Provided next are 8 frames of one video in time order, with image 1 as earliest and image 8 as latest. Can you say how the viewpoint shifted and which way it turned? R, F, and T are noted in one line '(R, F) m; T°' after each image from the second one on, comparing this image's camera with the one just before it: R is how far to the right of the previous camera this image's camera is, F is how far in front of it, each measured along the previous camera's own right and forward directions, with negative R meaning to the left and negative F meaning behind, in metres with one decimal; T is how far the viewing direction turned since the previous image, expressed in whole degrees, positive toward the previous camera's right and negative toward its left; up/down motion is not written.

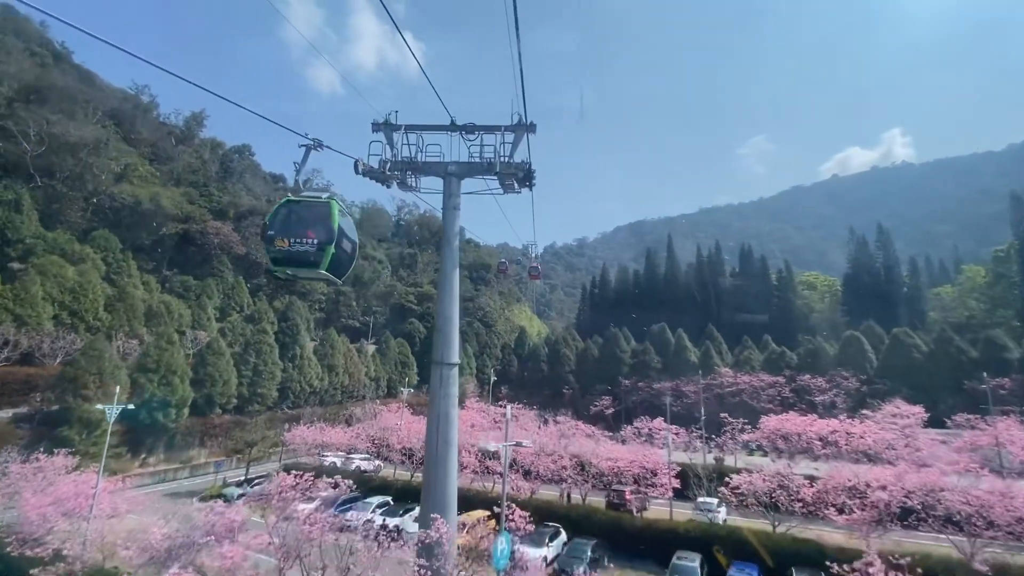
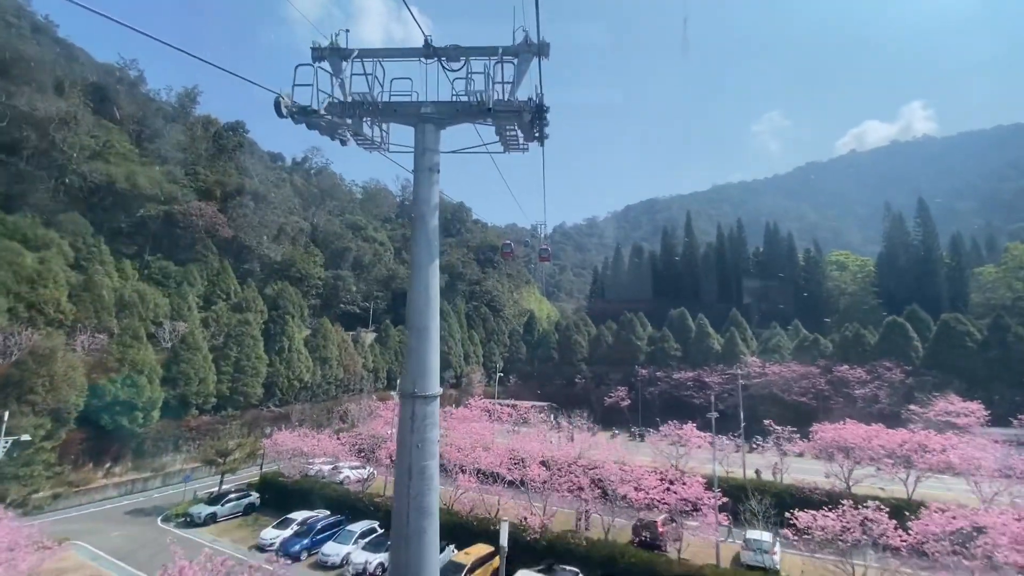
(+0.1, +2.4) m; -1°
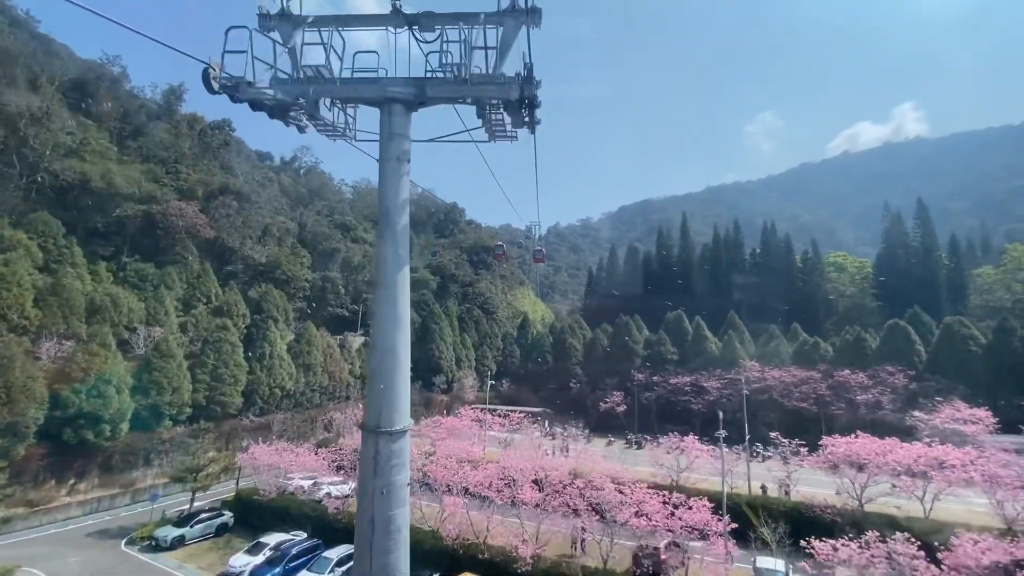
(+0.1, +0.9) m; +1°
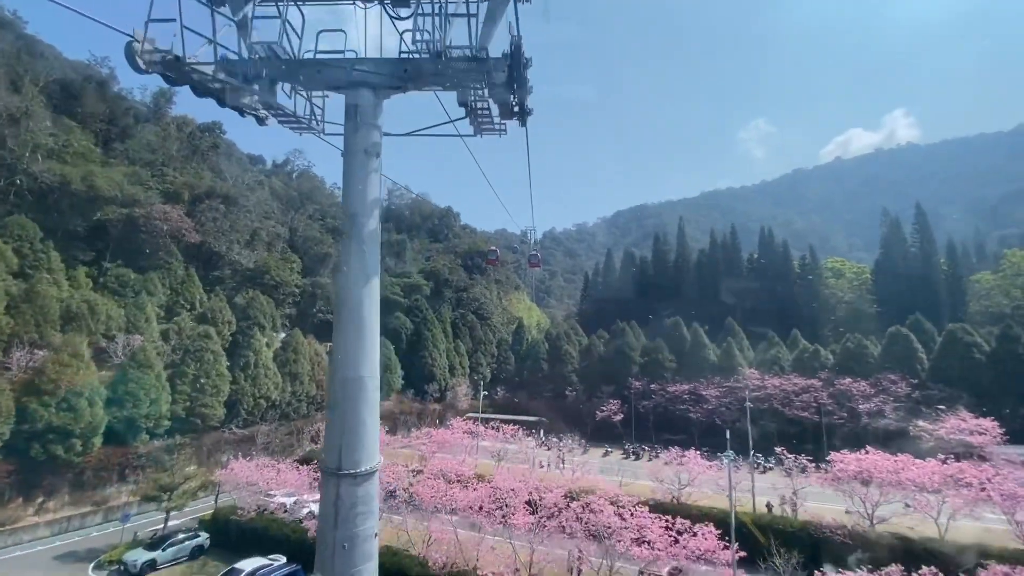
(+0.1, +0.7) m; 0°
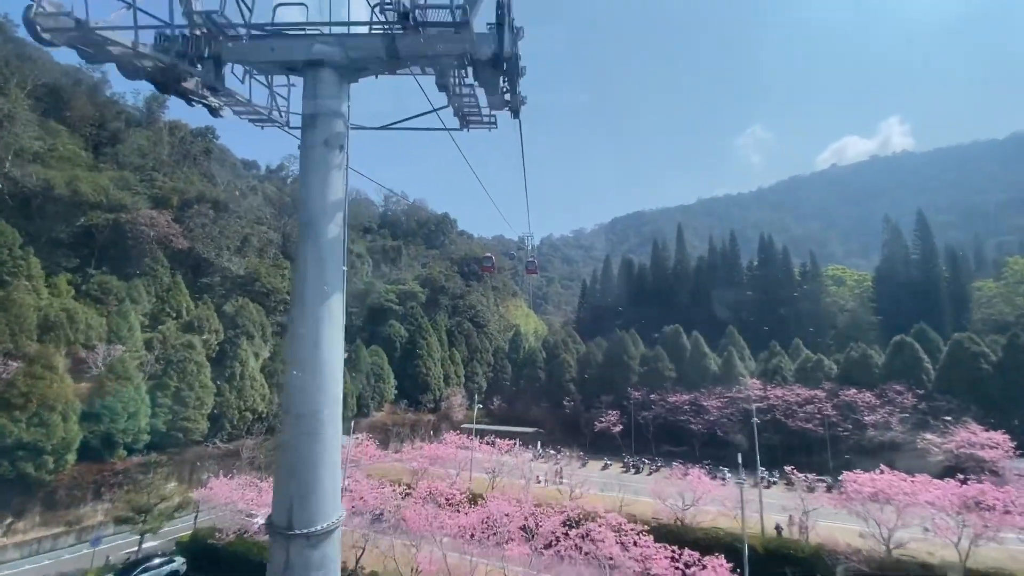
(0.0, +0.6) m; 0°
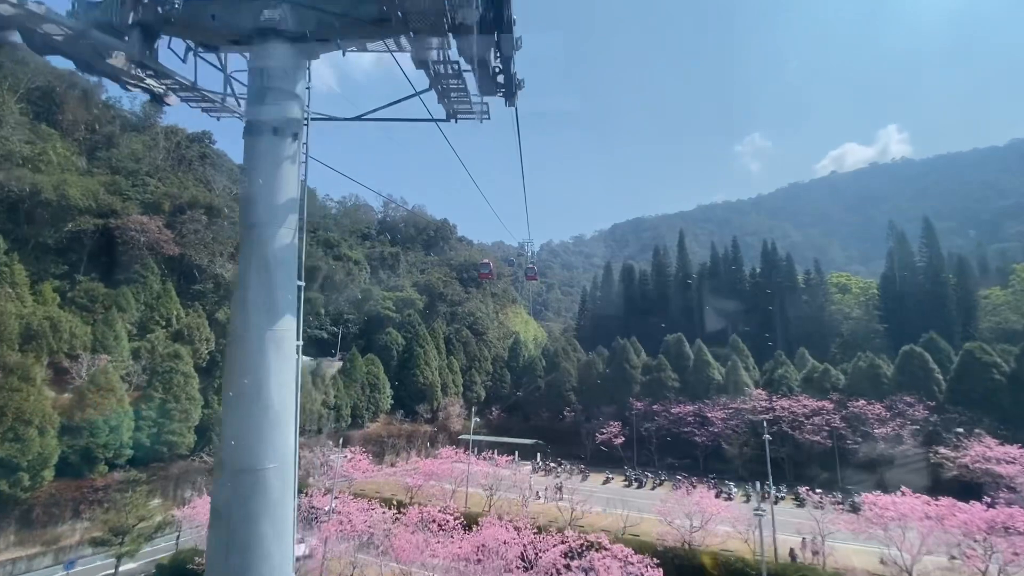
(0.0, +0.6) m; 0°
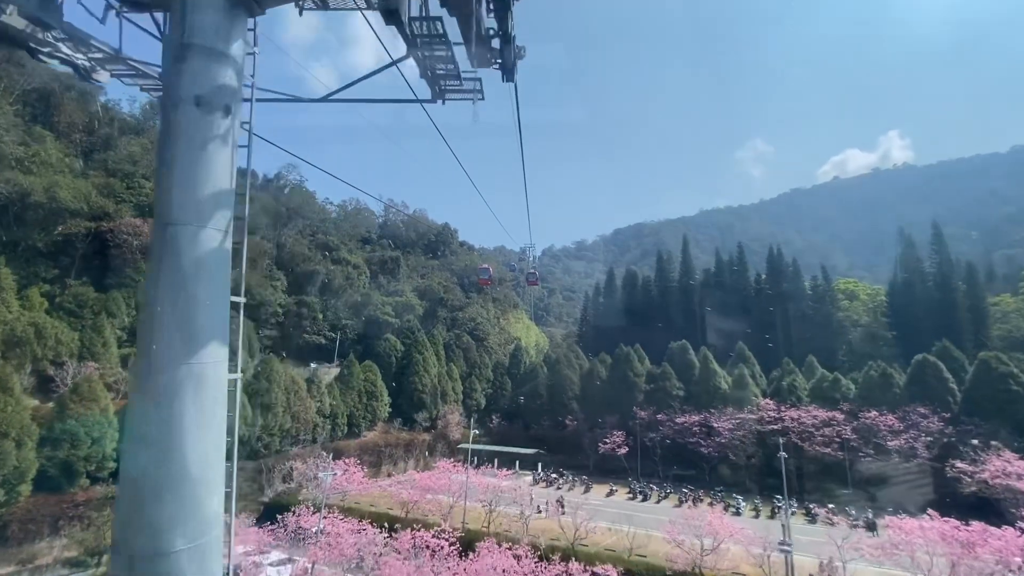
(0.0, +0.6) m; 0°
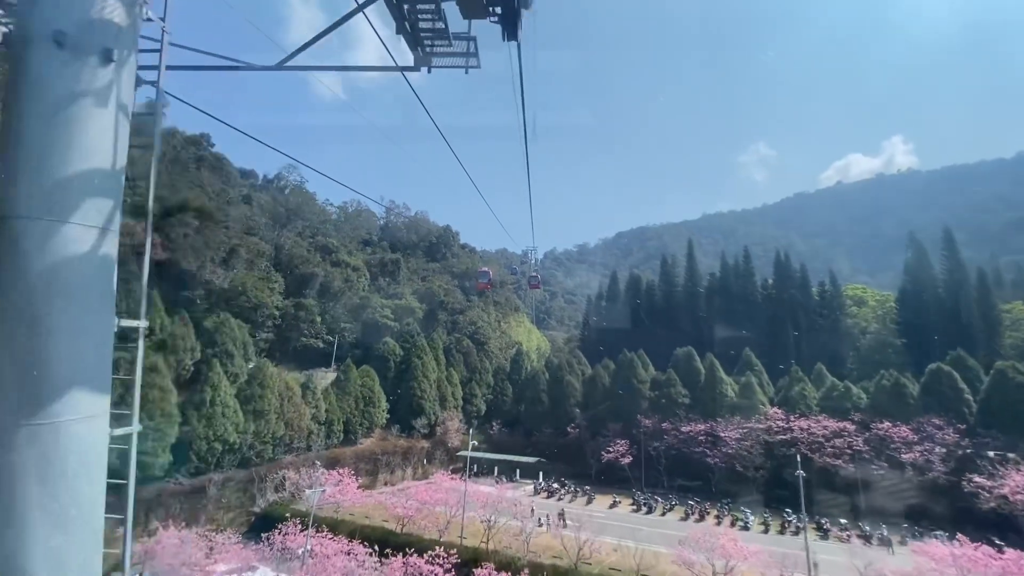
(0.0, +0.7) m; 0°
